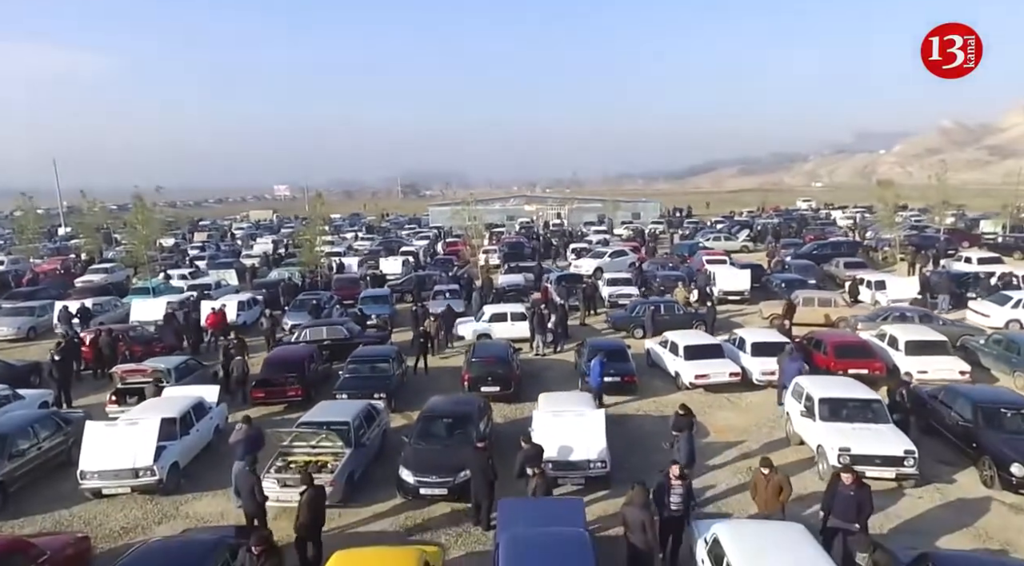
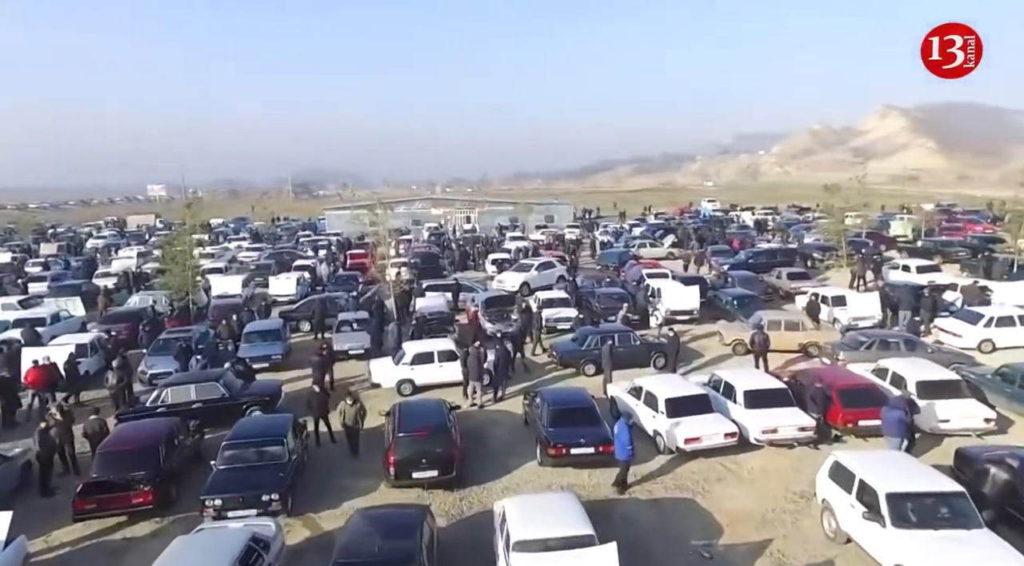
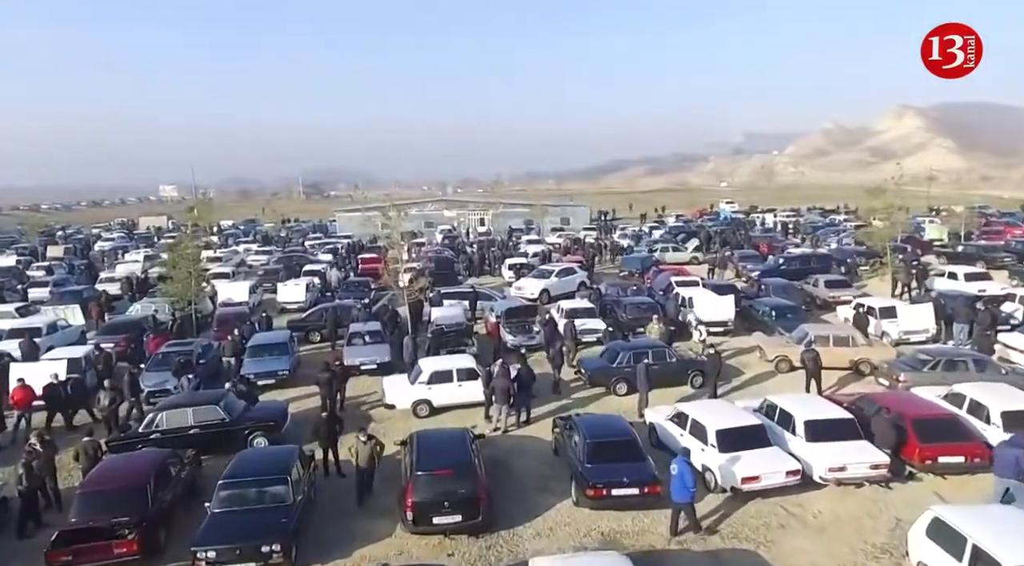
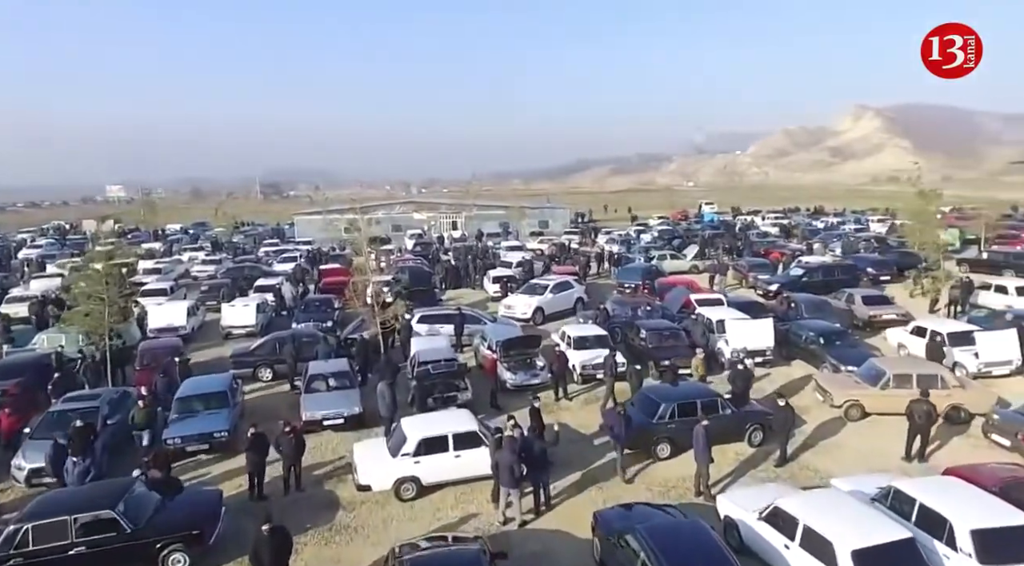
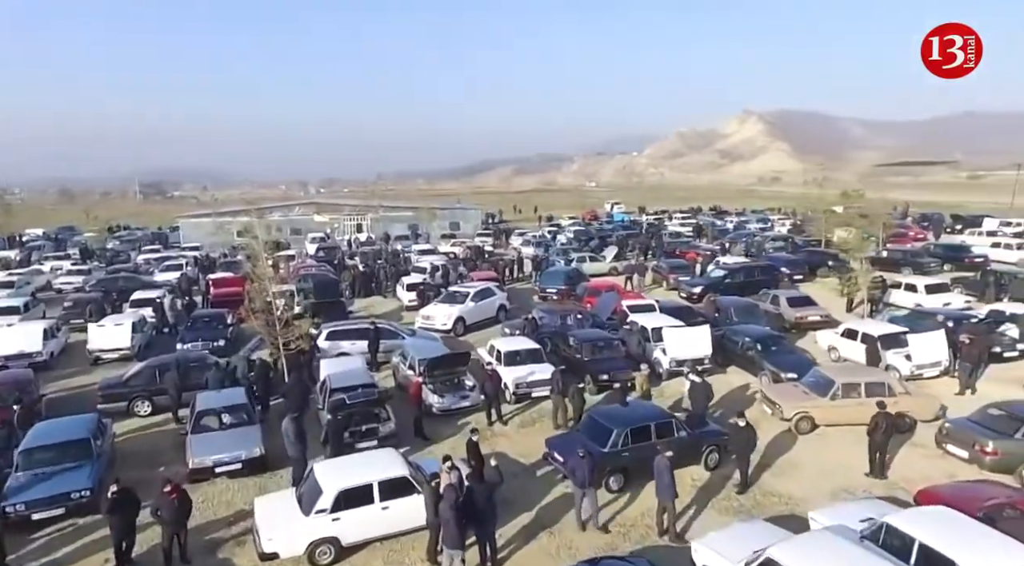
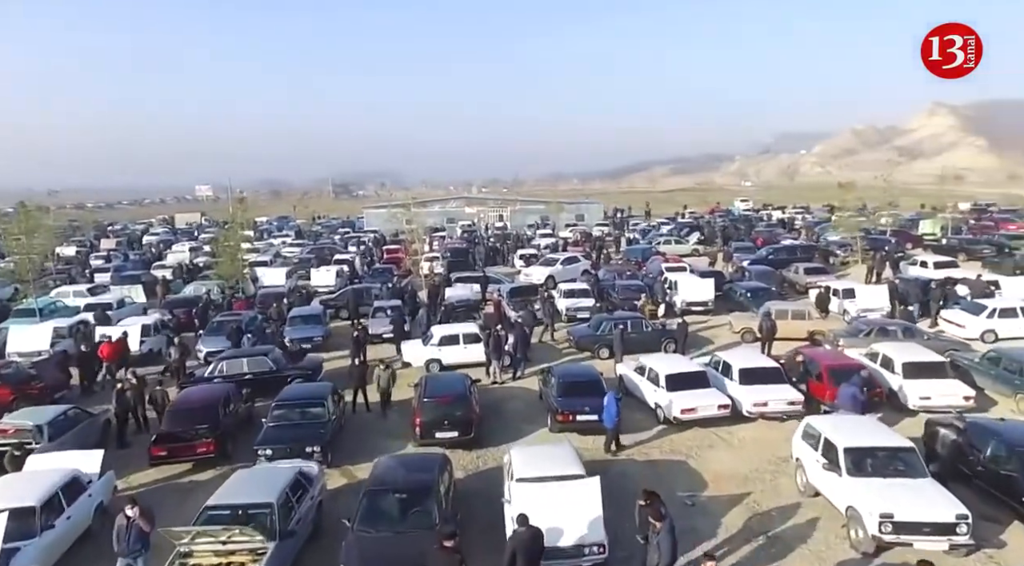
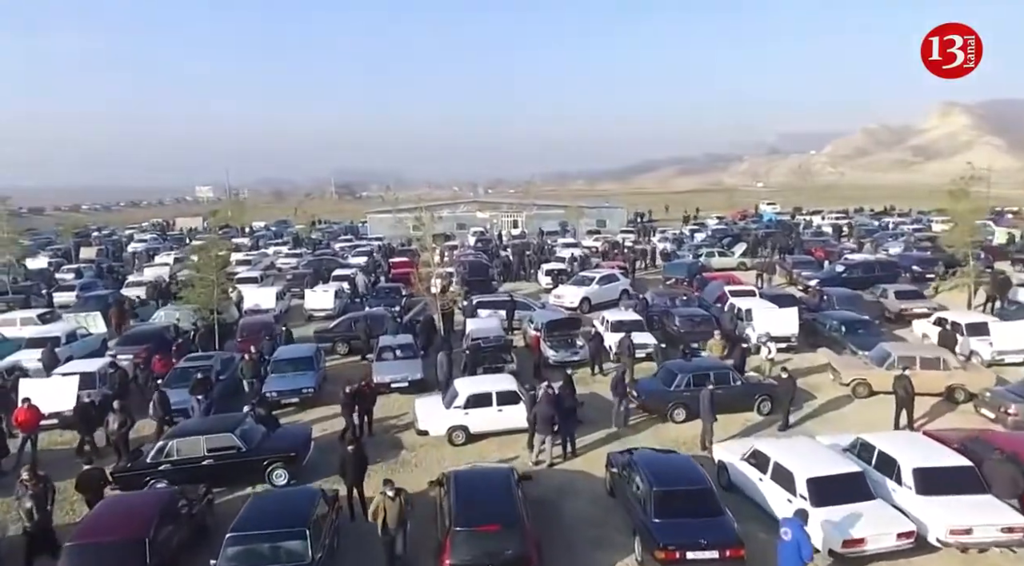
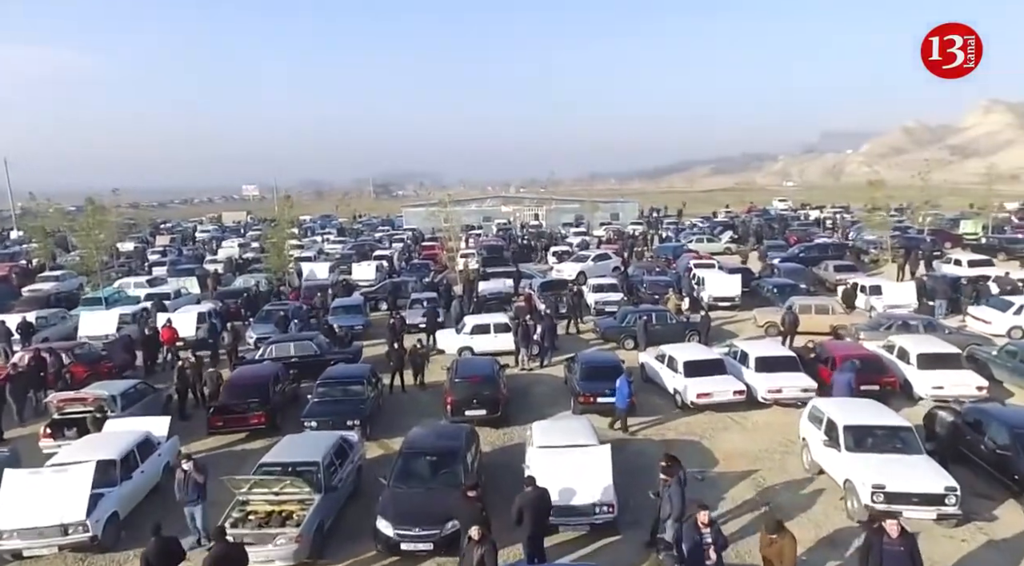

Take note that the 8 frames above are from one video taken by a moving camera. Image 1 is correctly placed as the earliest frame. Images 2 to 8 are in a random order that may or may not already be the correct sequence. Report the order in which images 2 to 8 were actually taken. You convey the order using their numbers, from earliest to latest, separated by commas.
8, 6, 2, 3, 7, 4, 5
